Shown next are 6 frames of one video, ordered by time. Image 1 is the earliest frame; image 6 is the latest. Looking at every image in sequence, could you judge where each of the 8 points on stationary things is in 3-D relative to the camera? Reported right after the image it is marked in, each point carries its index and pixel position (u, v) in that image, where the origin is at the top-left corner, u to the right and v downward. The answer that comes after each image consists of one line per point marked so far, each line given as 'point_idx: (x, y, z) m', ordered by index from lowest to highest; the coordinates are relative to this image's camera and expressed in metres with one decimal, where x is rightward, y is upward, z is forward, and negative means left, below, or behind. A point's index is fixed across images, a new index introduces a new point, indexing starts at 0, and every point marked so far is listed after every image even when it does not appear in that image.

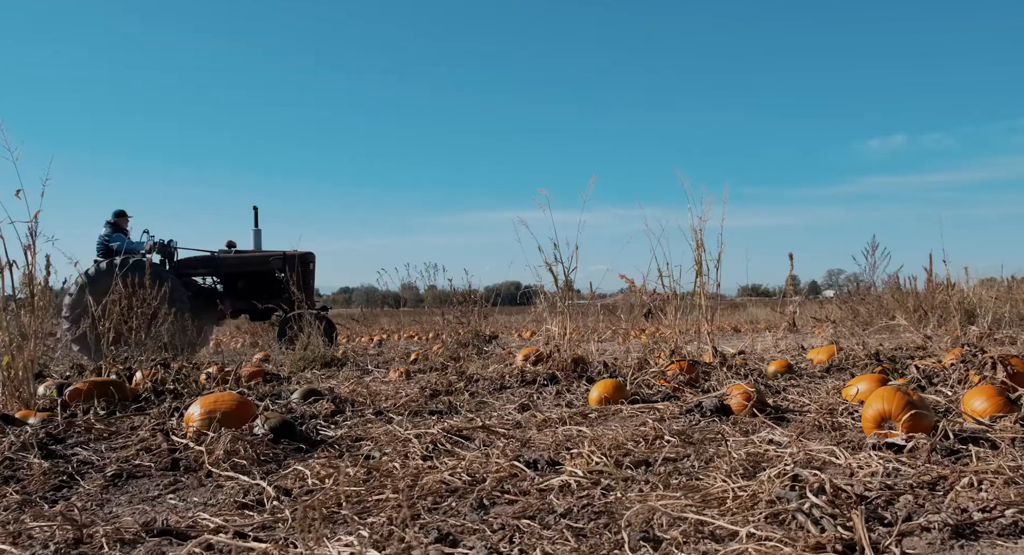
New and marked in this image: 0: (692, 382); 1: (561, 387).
0: (+1.3, -0.8, +6.0) m
1: (+0.4, -0.8, +6.1) m
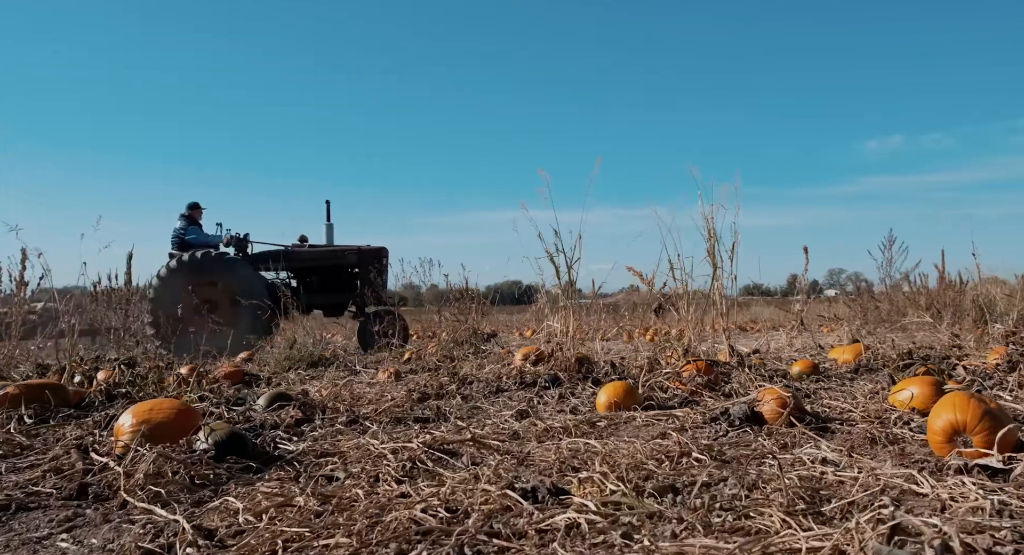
0: (+1.3, -0.7, +5.3) m
1: (+0.3, -0.8, +5.4) m
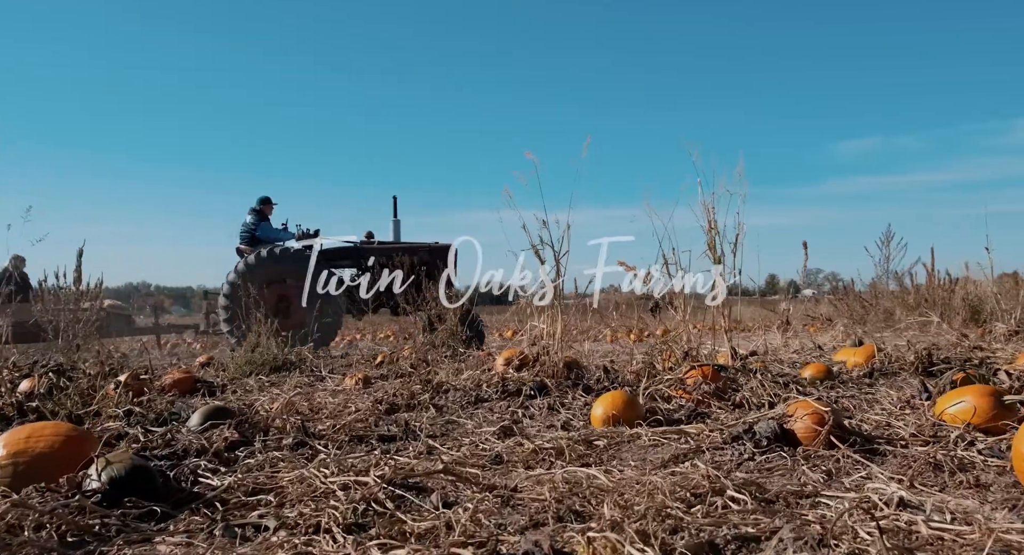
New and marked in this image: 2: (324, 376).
0: (+1.2, -0.7, +4.7) m
1: (+0.2, -0.7, +4.8) m
2: (-1.8, -0.9, +7.6) m
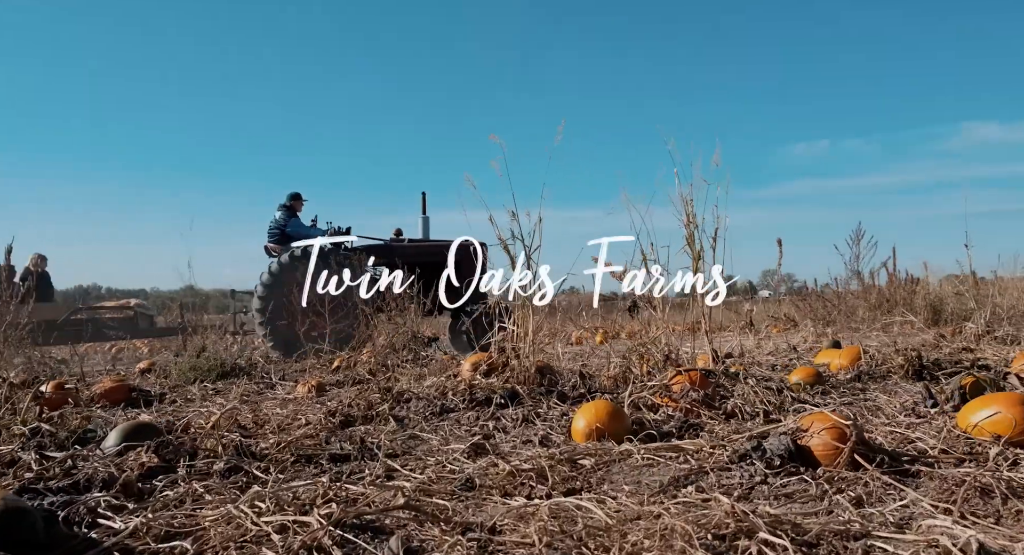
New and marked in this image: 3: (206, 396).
0: (+1.0, -0.7, +4.3) m
1: (+0.1, -0.7, +4.3) m
2: (-2.1, -0.9, +7.0) m
3: (-2.4, -0.9, +6.4) m
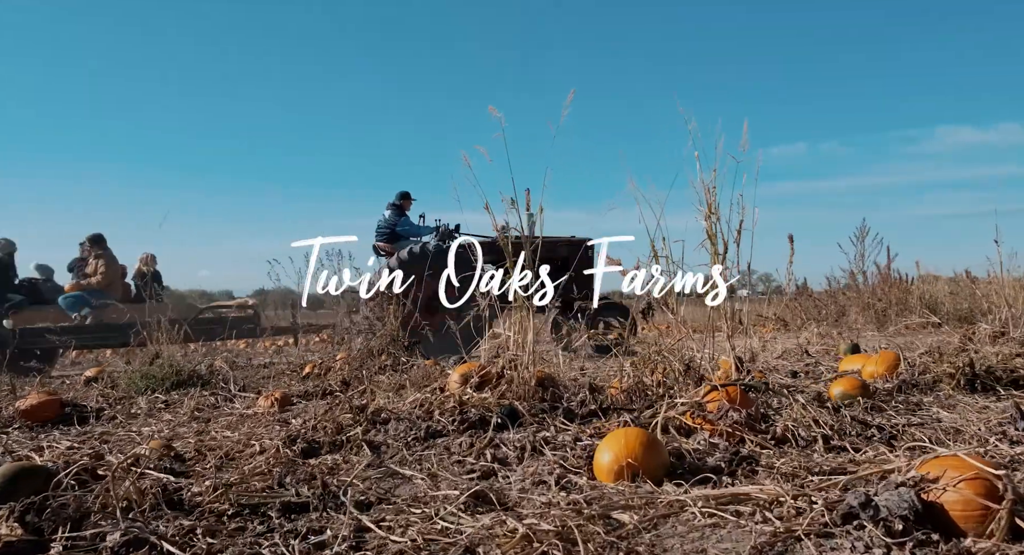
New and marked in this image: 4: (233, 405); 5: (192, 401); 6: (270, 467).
0: (+1.0, -0.6, +3.5) m
1: (+0.1, -0.7, +3.5) m
2: (-2.1, -0.9, +6.2) m
3: (-2.4, -0.9, +5.5) m
4: (-1.9, -0.9, +5.5) m
5: (-2.2, -0.8, +5.6) m
6: (-0.9, -0.7, +3.2) m
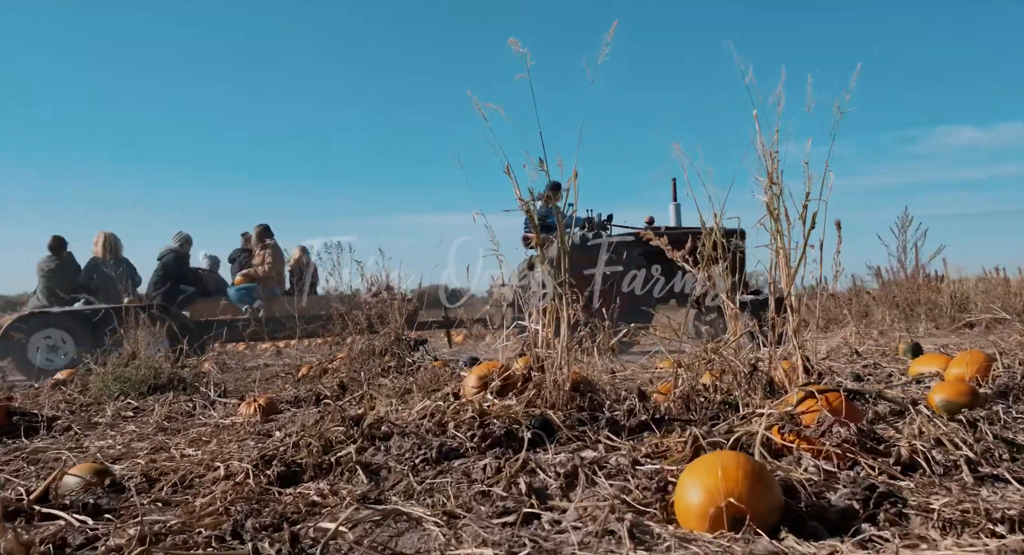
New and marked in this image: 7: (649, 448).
0: (+1.2, -0.5, +2.7) m
1: (+0.2, -0.6, +2.7) m
2: (-2.0, -0.8, +5.4) m
3: (-2.3, -0.8, +4.7) m
4: (-1.7, -0.8, +4.7) m
5: (-2.1, -0.8, +4.8) m
6: (-0.8, -0.7, +2.3) m
7: (+0.5, -0.6, +2.9) m
